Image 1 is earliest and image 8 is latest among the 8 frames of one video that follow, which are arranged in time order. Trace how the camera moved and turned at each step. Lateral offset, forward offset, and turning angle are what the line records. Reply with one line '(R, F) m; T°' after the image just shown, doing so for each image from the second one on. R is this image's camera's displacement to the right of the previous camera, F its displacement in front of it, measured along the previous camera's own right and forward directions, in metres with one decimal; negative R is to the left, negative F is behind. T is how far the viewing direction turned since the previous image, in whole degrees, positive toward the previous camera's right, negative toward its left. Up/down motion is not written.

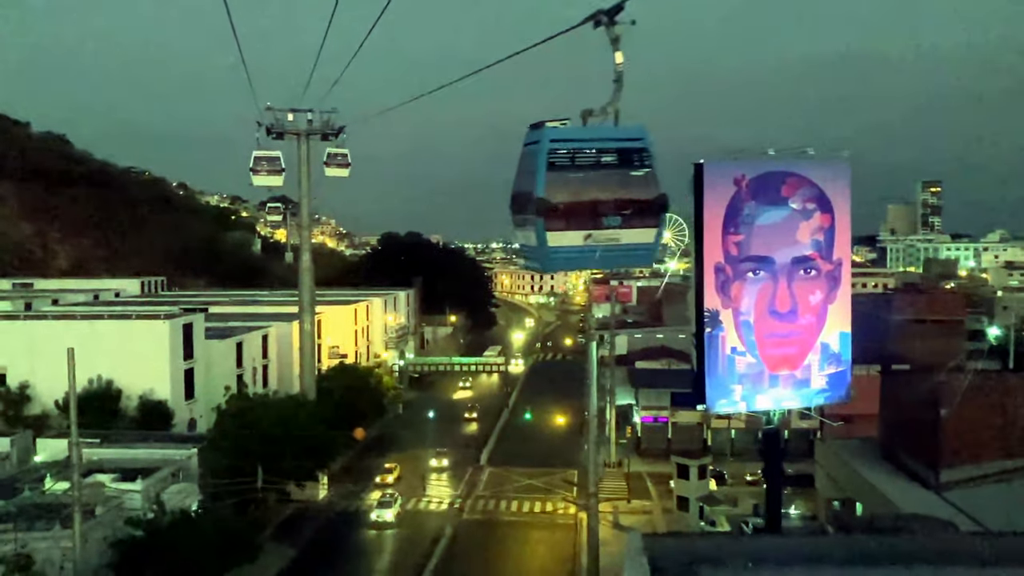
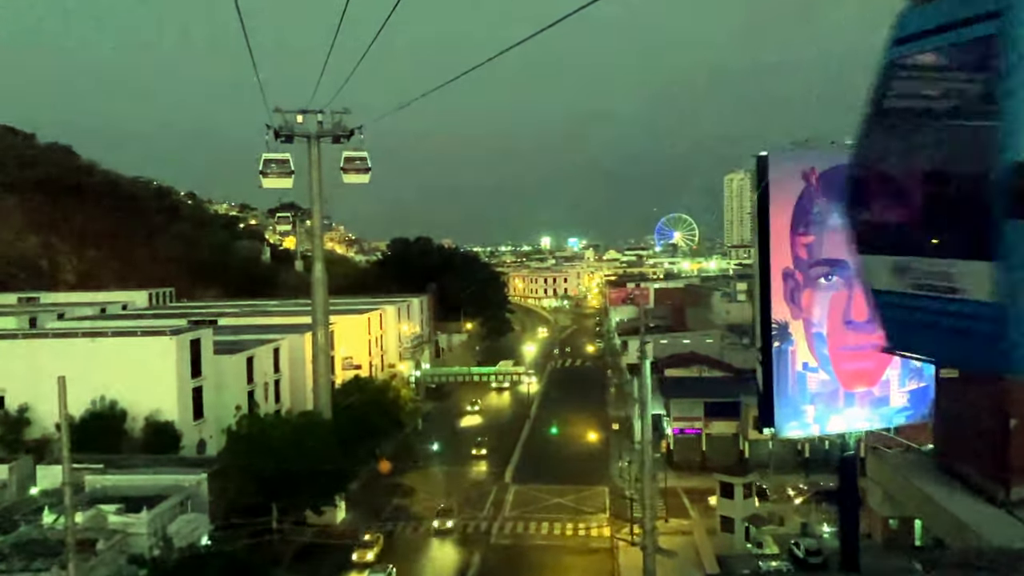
(-0.3, +1.1) m; -1°
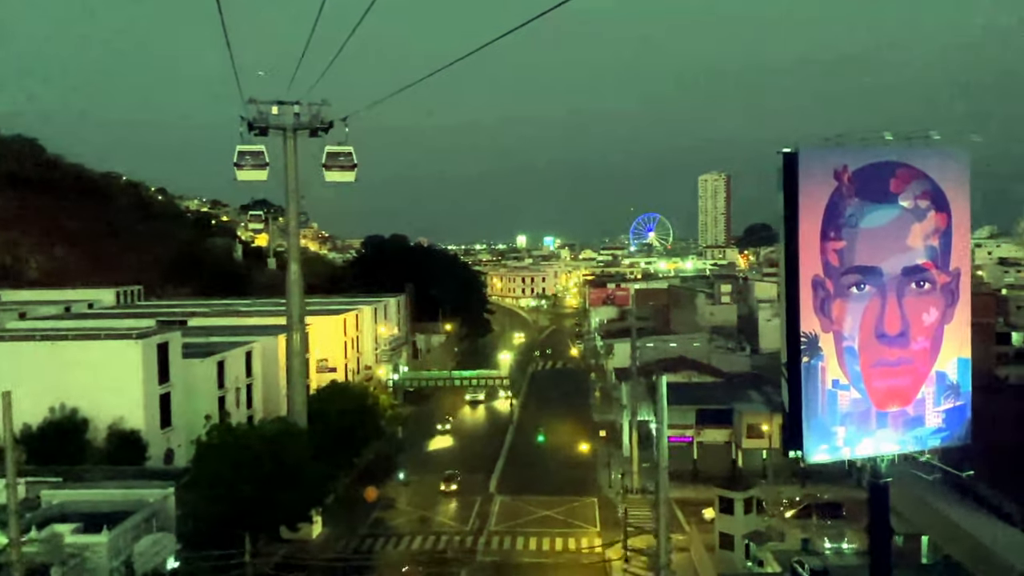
(-0.3, +0.9) m; +2°
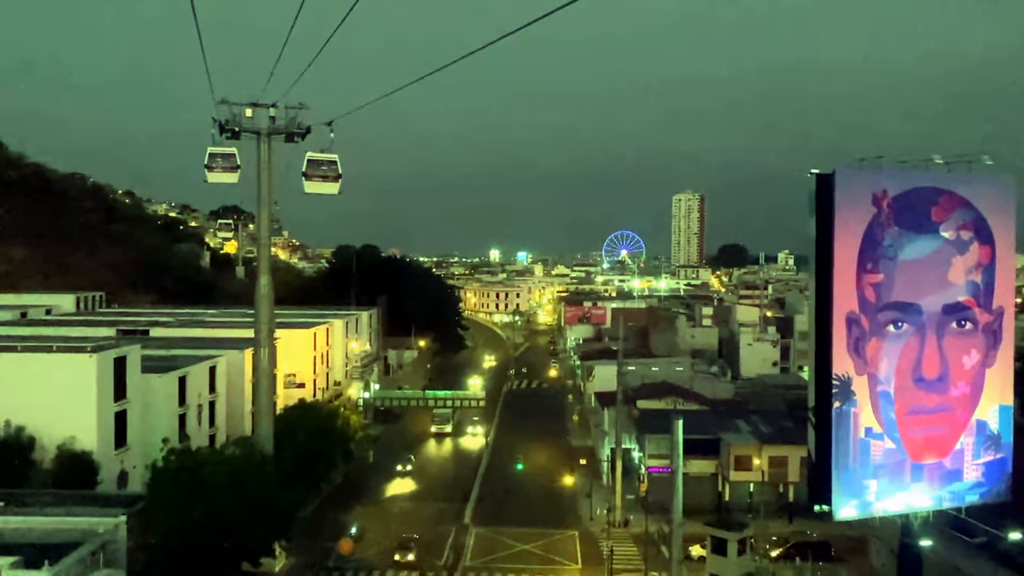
(-0.2, +0.9) m; +2°
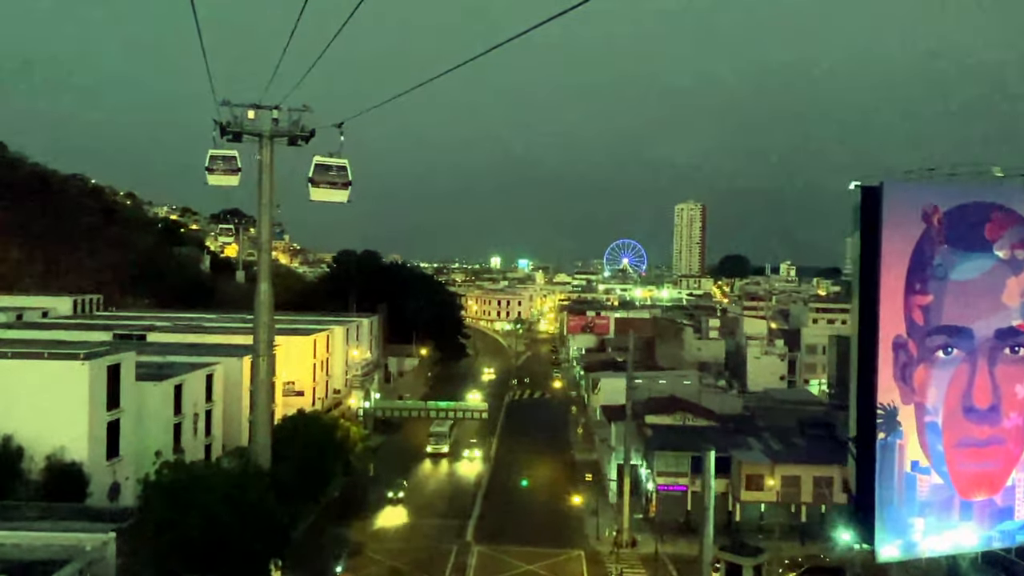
(-0.1, +0.5) m; 0°
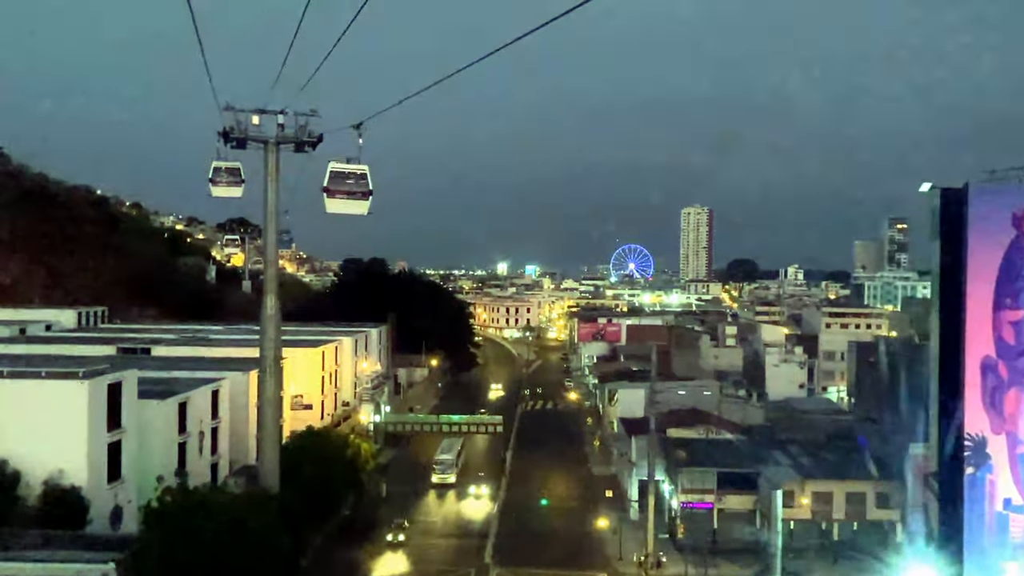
(-0.2, +0.7) m; 0°
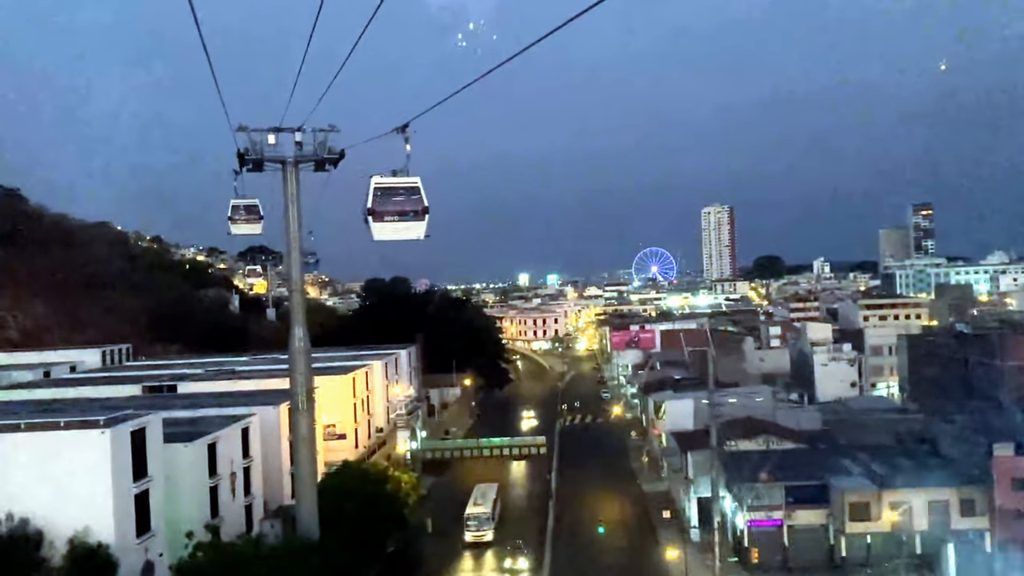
(-0.4, +1.1) m; -1°
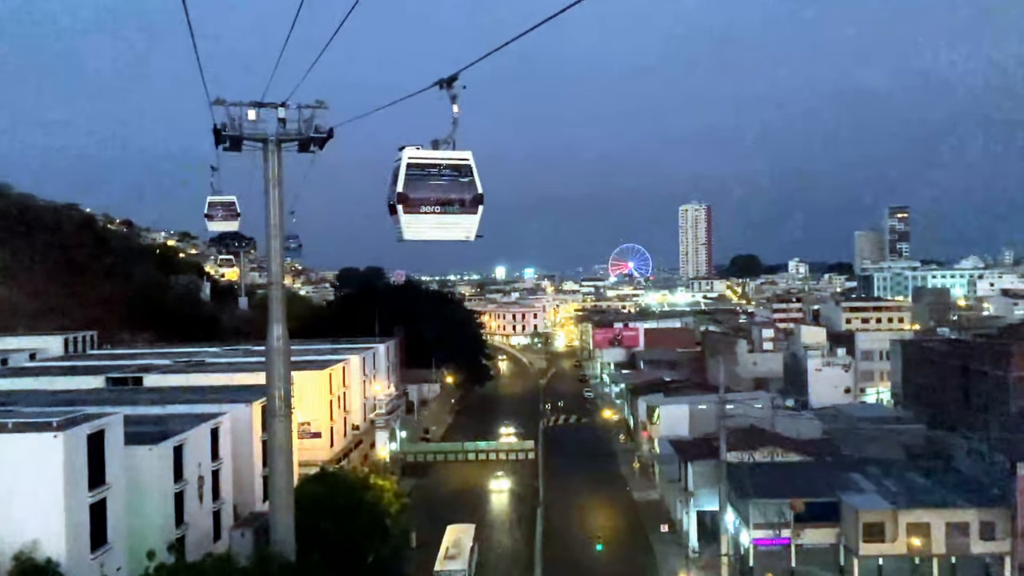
(-0.4, +1.2) m; +2°
